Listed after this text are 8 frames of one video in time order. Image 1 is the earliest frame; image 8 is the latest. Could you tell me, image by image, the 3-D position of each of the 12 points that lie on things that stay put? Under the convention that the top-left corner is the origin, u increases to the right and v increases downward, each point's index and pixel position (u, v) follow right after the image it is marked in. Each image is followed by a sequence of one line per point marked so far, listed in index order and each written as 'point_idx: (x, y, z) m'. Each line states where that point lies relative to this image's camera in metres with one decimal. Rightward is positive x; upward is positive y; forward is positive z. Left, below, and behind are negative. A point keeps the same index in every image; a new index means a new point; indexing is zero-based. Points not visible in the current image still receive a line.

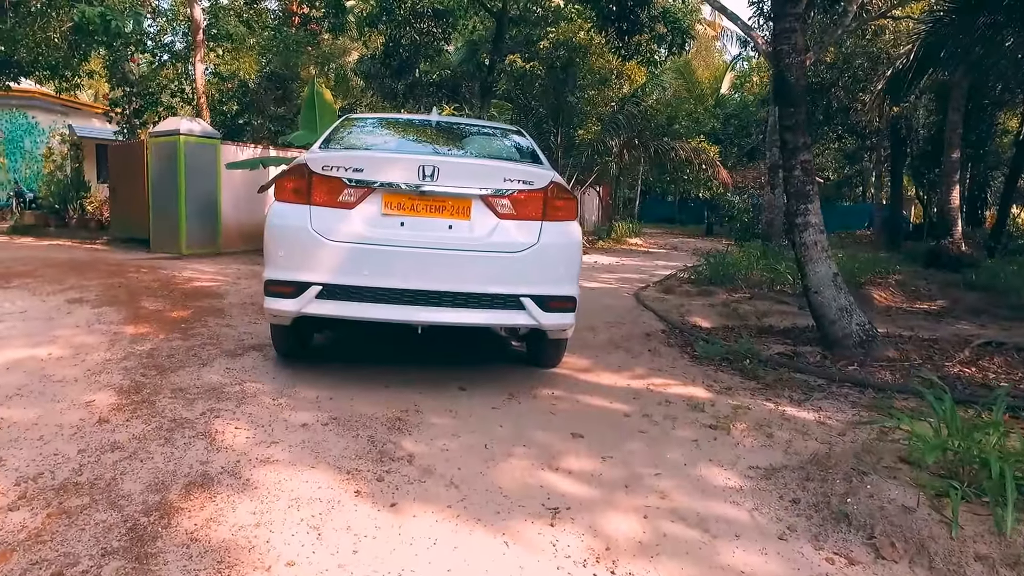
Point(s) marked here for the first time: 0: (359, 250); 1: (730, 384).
0: (-0.6, +0.1, +3.3) m
1: (+1.1, -0.5, +4.4) m
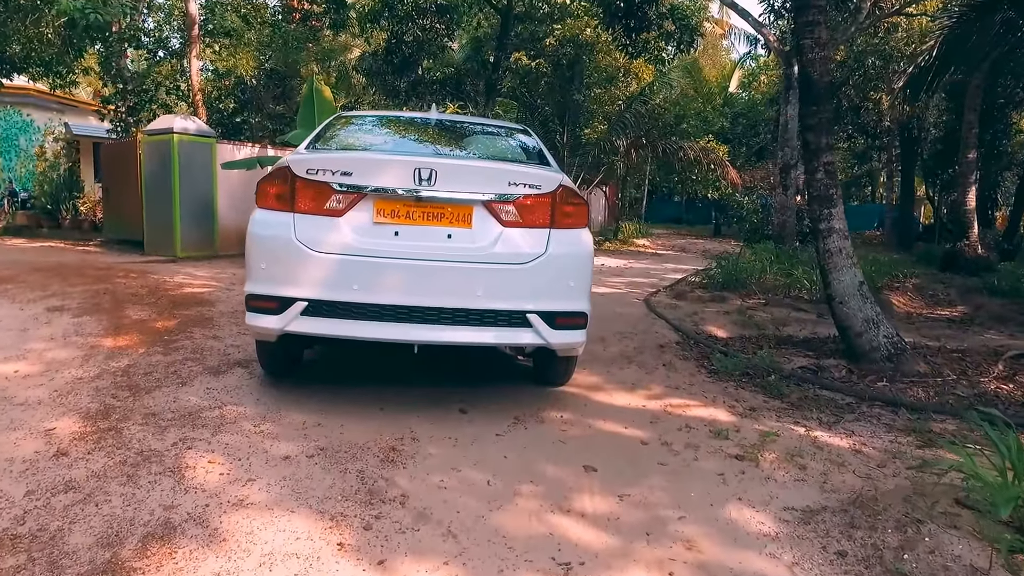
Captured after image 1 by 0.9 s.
0: (-0.6, +0.1, +3.0) m
1: (+1.2, -0.6, +4.1) m
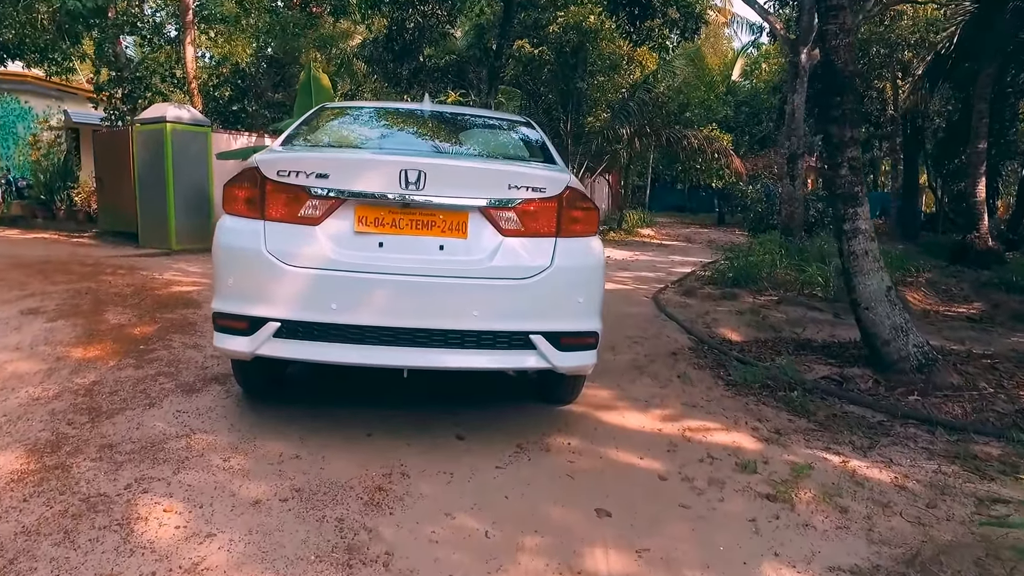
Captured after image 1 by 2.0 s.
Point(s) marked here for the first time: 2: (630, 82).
0: (-0.6, 0.0, +2.6) m
1: (+1.2, -0.6, +3.7) m
2: (+1.9, +3.2, +13.1) m
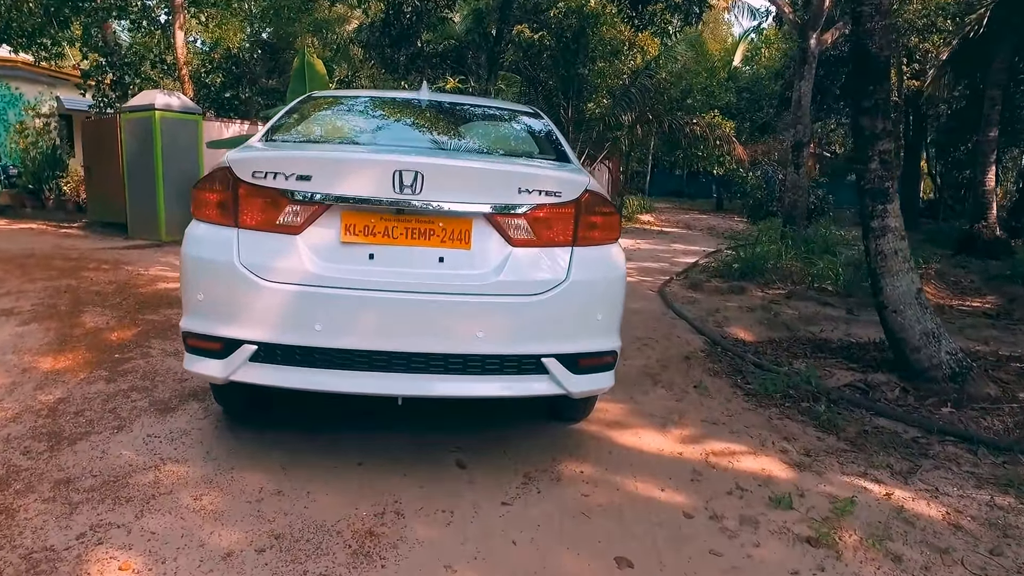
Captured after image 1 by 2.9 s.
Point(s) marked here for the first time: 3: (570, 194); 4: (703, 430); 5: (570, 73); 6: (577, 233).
0: (-0.6, 0.0, +2.3) m
1: (+1.2, -0.7, +3.4) m
2: (+1.9, +3.3, +12.7) m
3: (+0.2, +0.3, +2.5) m
4: (+0.8, -0.6, +3.5) m
5: (+0.8, +3.0, +11.8) m
6: (+0.2, +0.2, +2.5) m
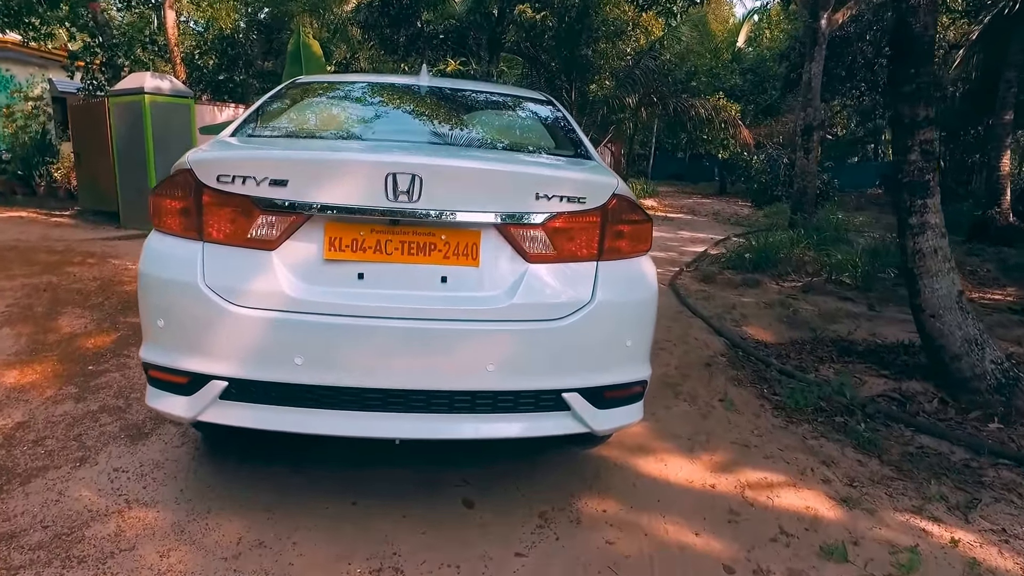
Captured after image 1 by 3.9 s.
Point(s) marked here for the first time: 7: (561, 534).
0: (-0.5, -0.1, +1.9) m
1: (+1.2, -0.7, +3.1) m
2: (+1.9, +3.5, +12.3) m
3: (+0.2, +0.2, +2.1) m
4: (+0.8, -0.6, +3.2) m
5: (+0.9, +3.2, +11.3) m
6: (+0.2, +0.1, +2.1) m
7: (+0.1, -0.7, +2.4) m
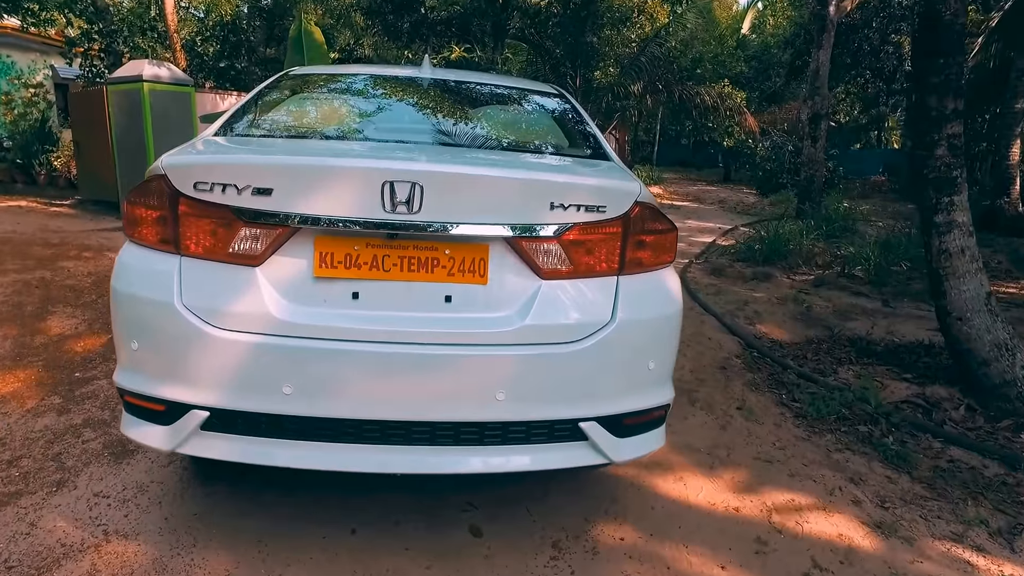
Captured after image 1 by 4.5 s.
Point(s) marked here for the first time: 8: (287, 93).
0: (-0.5, -0.1, +1.8) m
1: (+1.3, -0.7, +2.9) m
2: (+2.0, +3.6, +12.0) m
3: (+0.2, +0.2, +1.9) m
4: (+0.9, -0.7, +3.0) m
5: (+0.9, +3.3, +11.1) m
6: (+0.3, +0.1, +1.9) m
7: (+0.2, -0.7, +2.2) m
8: (-0.9, +0.7, +3.2) m
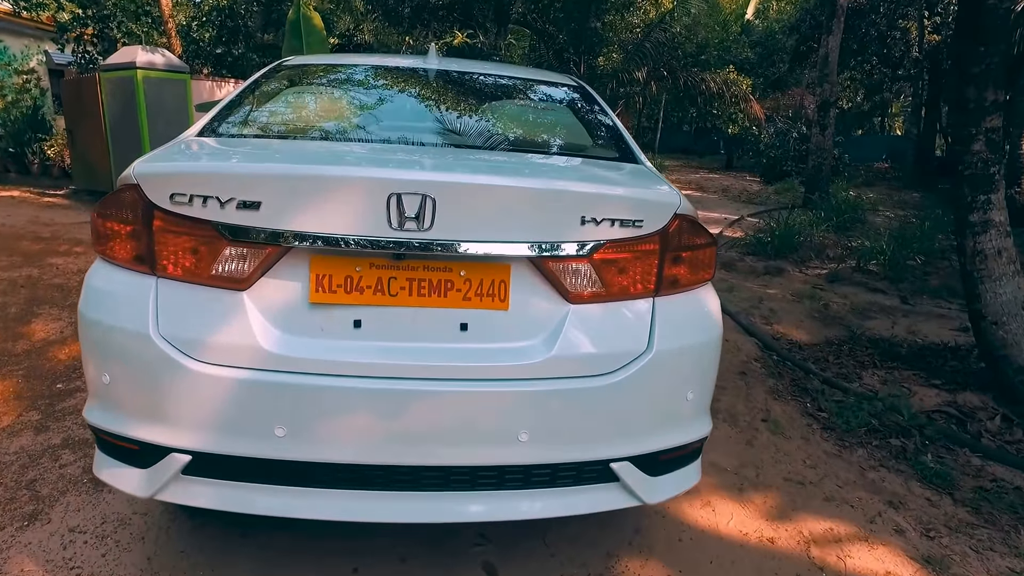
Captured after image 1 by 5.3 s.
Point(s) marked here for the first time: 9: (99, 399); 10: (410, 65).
0: (-0.5, -0.2, +1.5) m
1: (+1.3, -0.8, +2.7) m
2: (+2.1, +3.7, +11.7) m
3: (+0.3, +0.1, +1.7) m
4: (+0.9, -0.7, +2.7) m
5: (+1.0, +3.4, +10.8) m
6: (+0.3, 0.0, +1.7) m
7: (+0.2, -0.8, +2.0) m
8: (-0.8, +0.7, +2.9) m
9: (-0.8, -0.2, +1.6) m
10: (-0.4, +0.8, +3.1) m
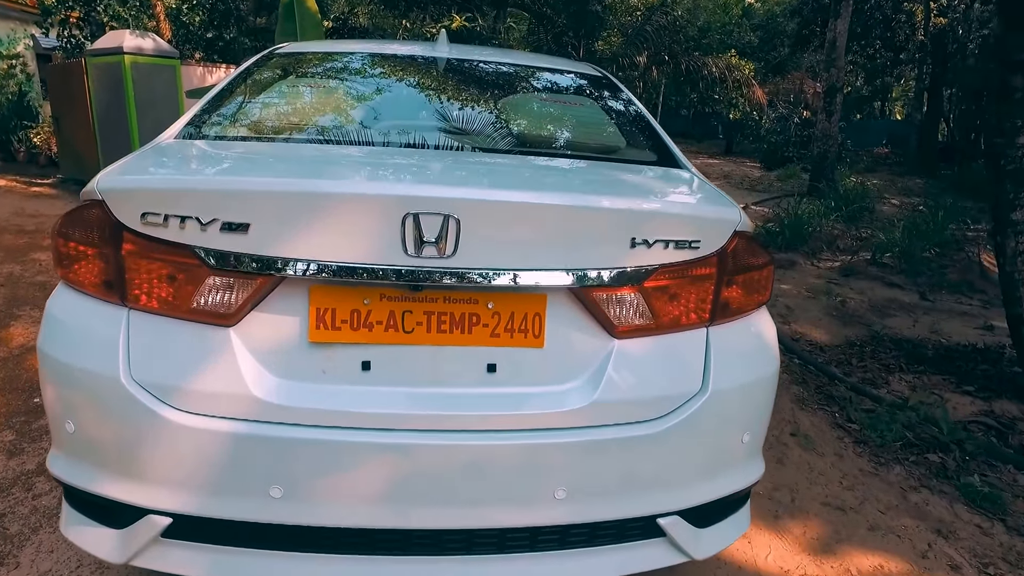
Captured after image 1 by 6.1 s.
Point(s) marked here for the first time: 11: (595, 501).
0: (-0.4, -0.2, +1.3) m
1: (+1.4, -0.8, +2.4) m
2: (+2.1, +3.9, +11.4) m
3: (+0.3, +0.1, +1.4) m
4: (+1.0, -0.7, +2.5) m
5: (+1.0, +3.5, +10.5) m
6: (+0.4, 0.0, +1.5) m
7: (+0.3, -0.8, +1.8) m
8: (-0.8, +0.7, +2.7) m
9: (-0.8, -0.3, +1.4) m
10: (-0.3, +0.8, +2.9) m
11: (+0.1, -0.4, +1.4) m
